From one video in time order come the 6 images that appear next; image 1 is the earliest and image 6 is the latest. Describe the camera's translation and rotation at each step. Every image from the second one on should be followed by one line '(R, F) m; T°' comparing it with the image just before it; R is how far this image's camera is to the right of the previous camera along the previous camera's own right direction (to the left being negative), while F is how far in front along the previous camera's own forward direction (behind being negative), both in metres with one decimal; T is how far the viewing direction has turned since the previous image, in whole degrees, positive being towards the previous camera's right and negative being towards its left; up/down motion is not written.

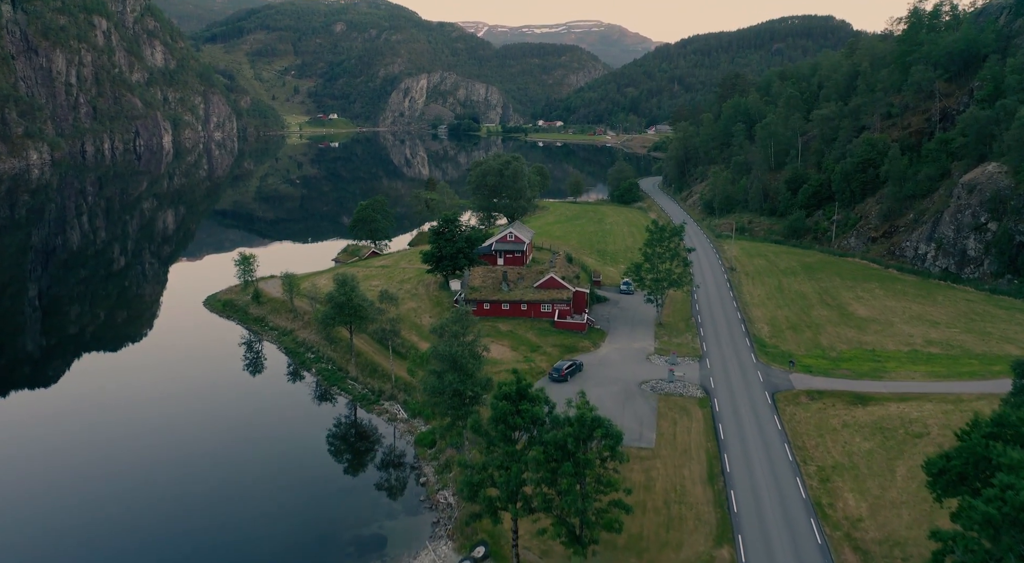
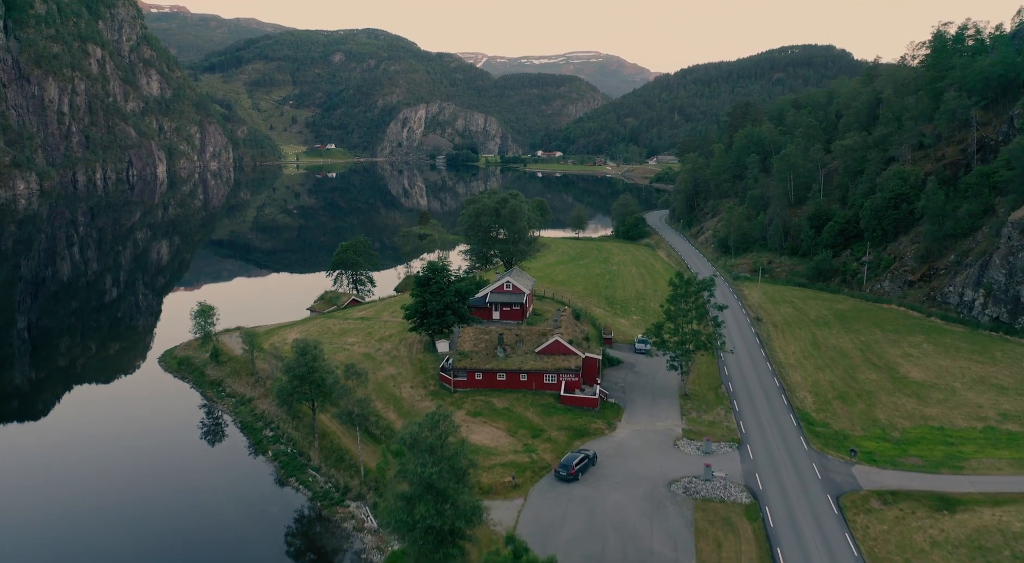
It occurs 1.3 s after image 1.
(+0.1, +8.2) m; 0°
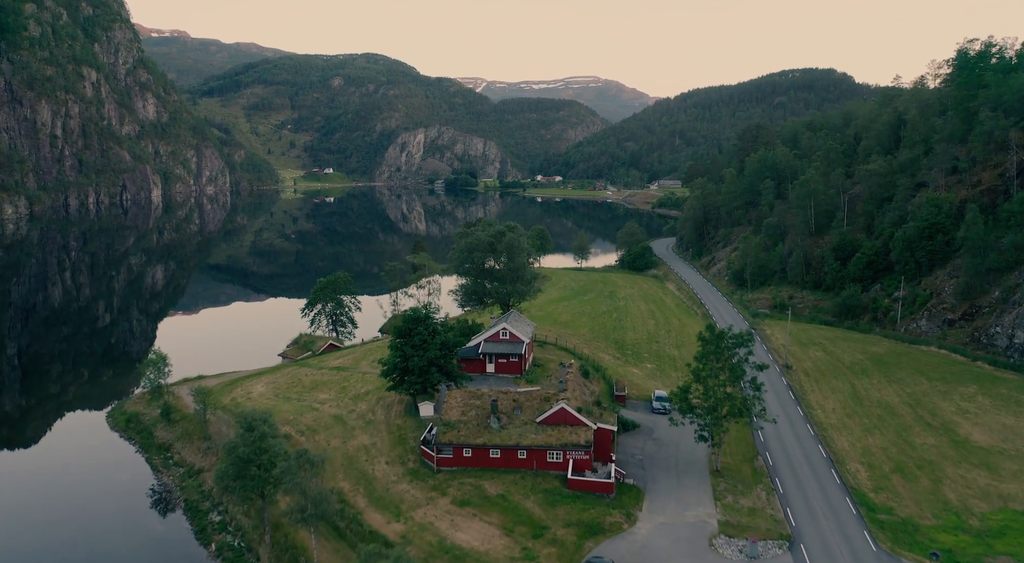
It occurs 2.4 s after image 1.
(+0.2, +7.1) m; 0°
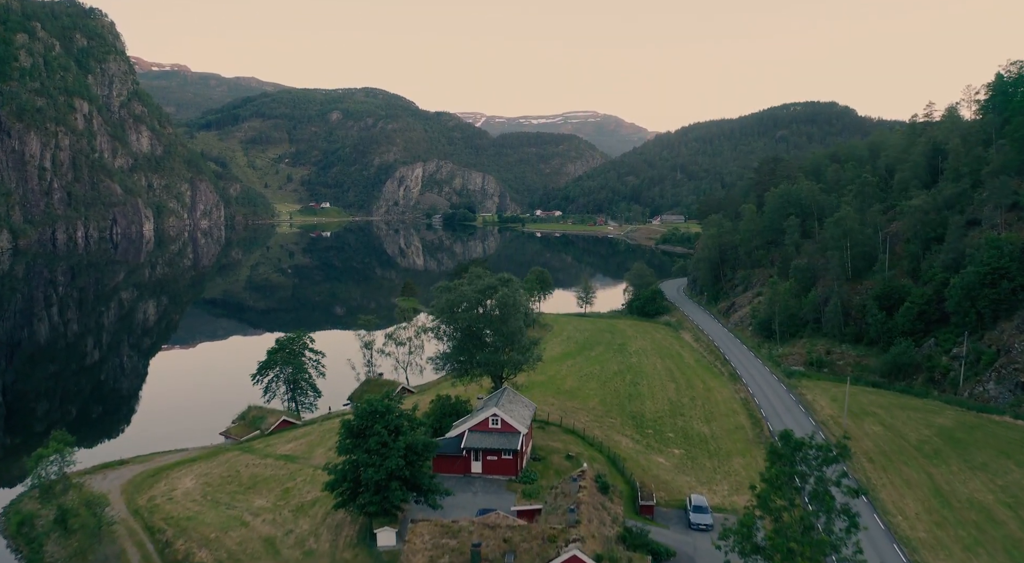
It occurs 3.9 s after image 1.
(+0.3, +10.1) m; 0°
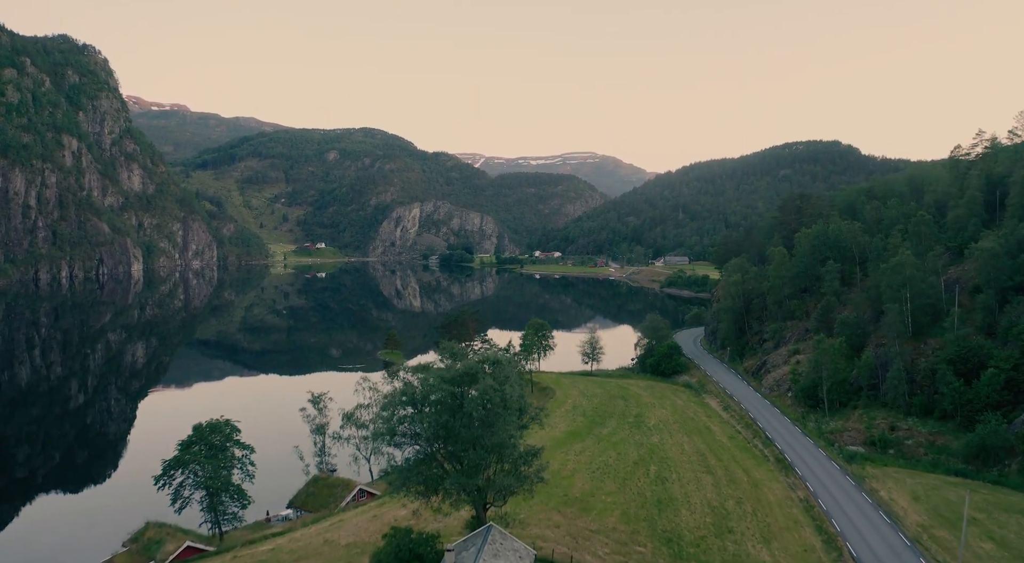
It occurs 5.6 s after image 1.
(+0.4, +12.0) m; 0°
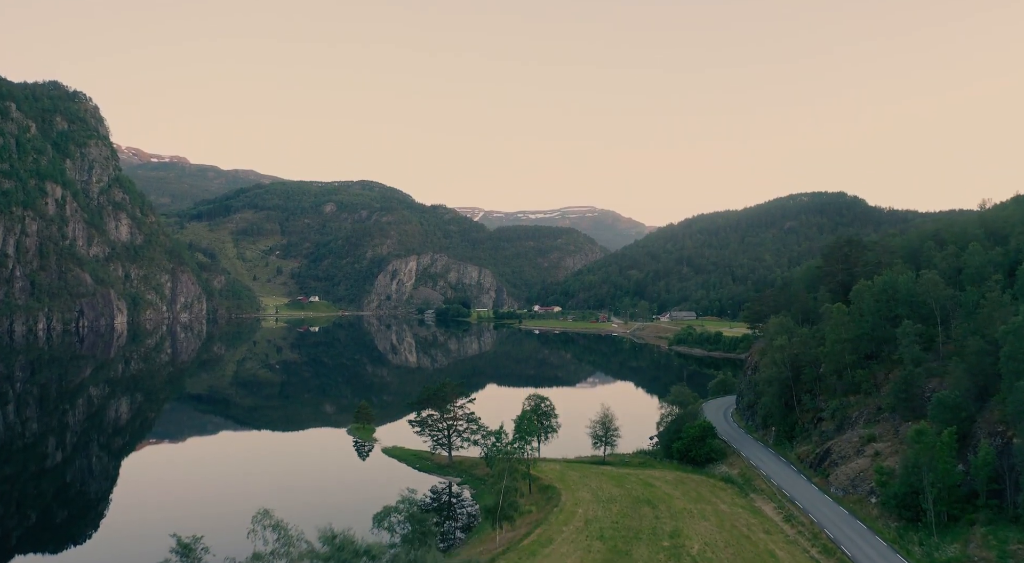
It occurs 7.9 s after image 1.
(+0.6, +15.5) m; 0°
